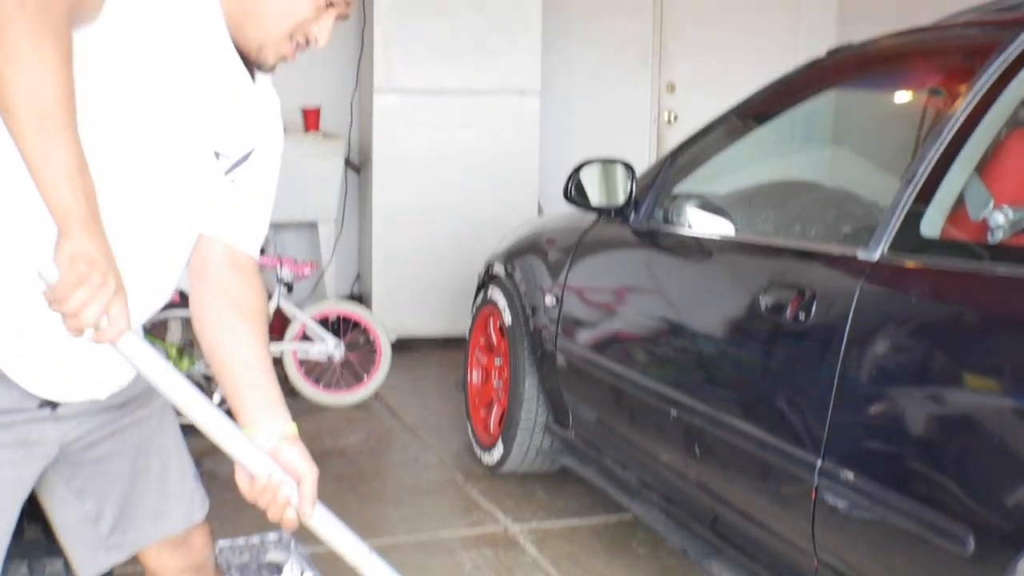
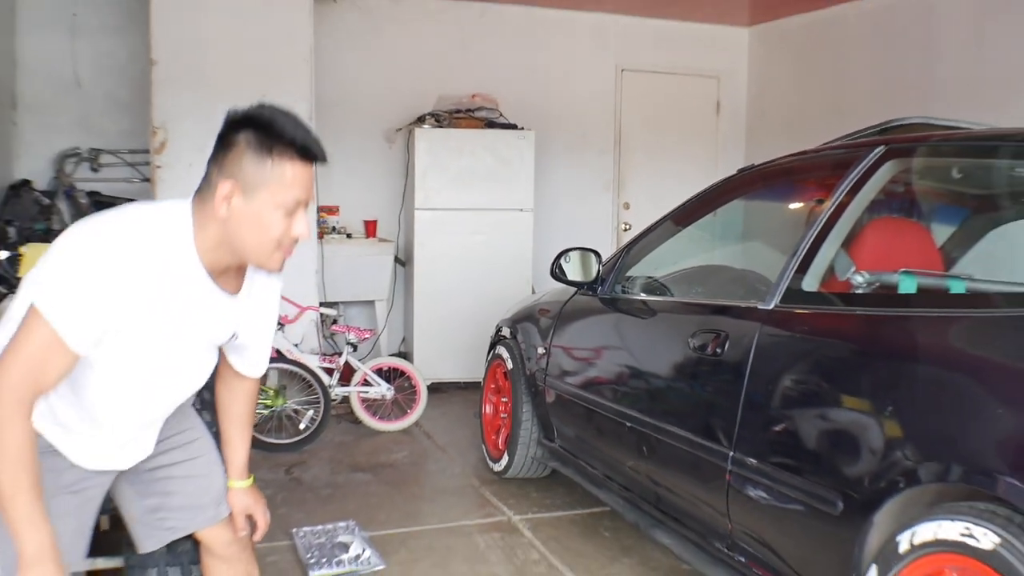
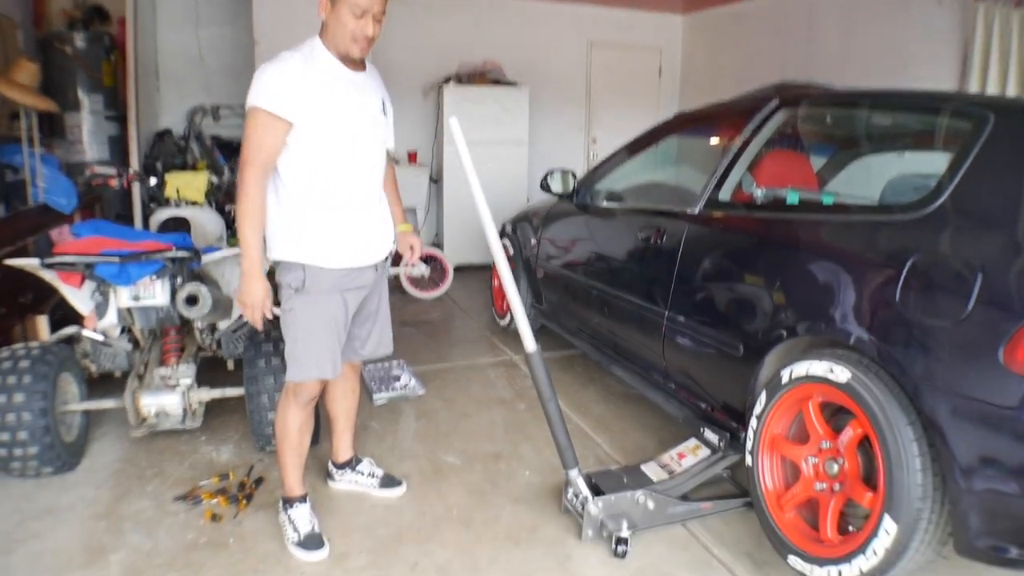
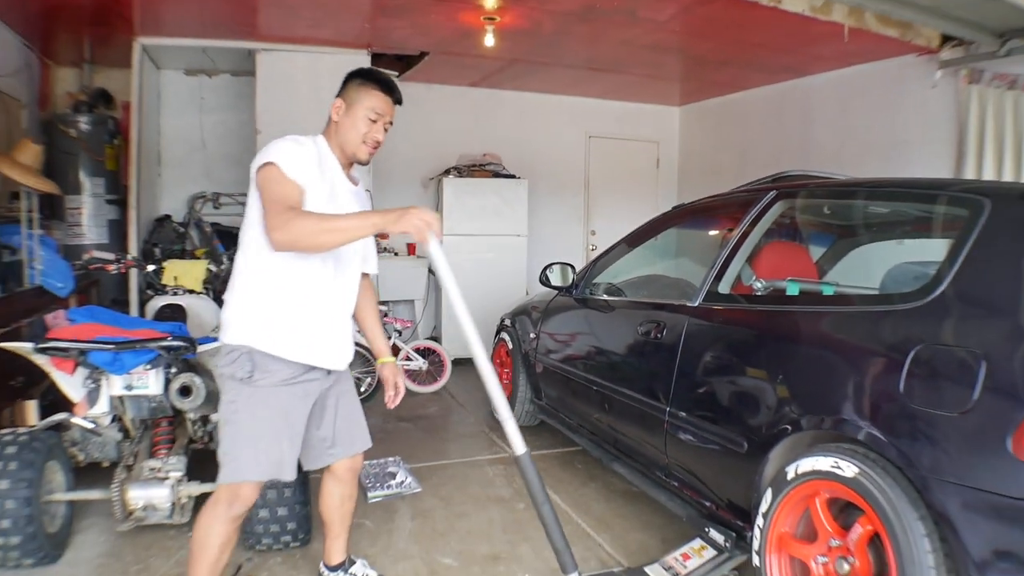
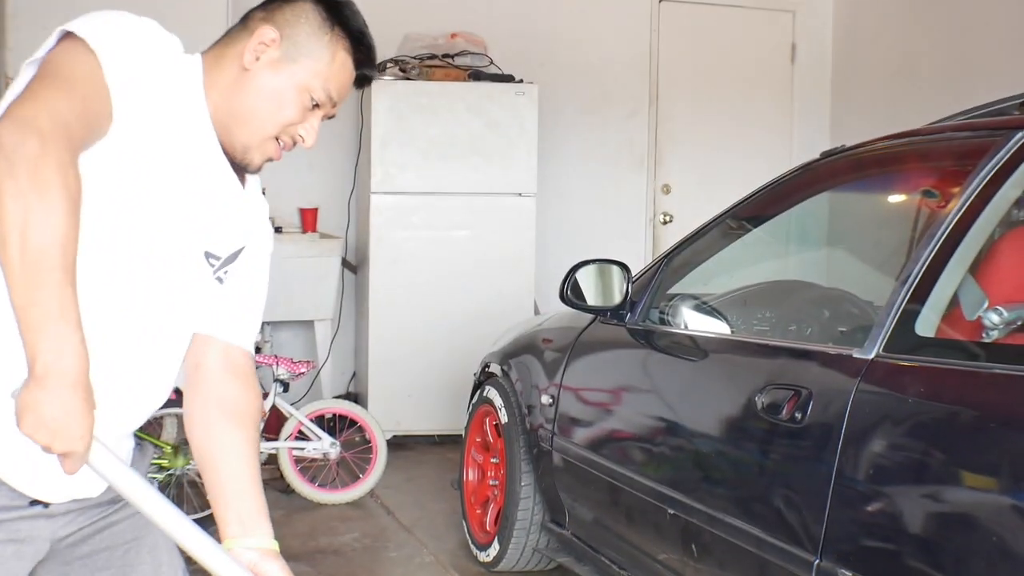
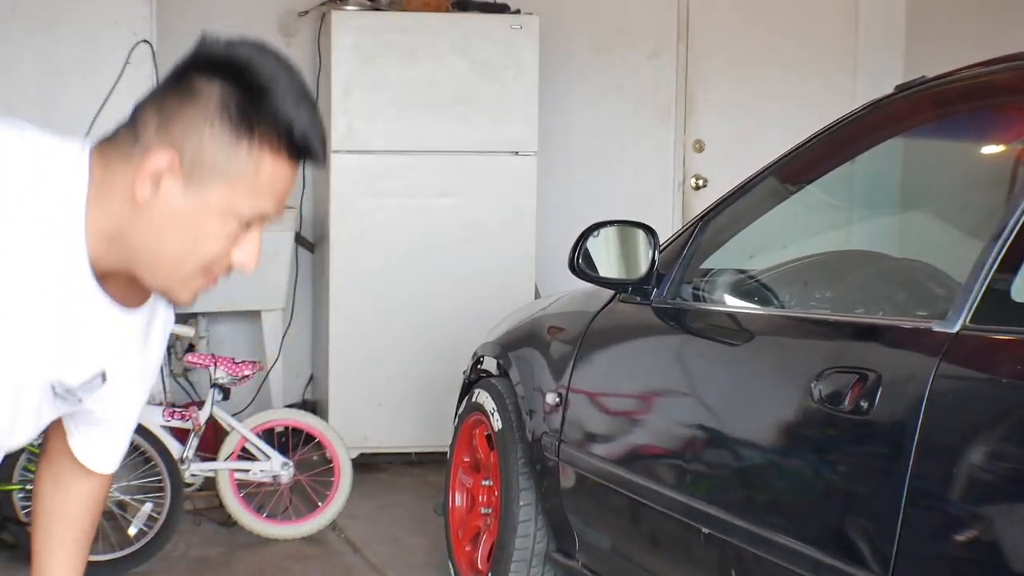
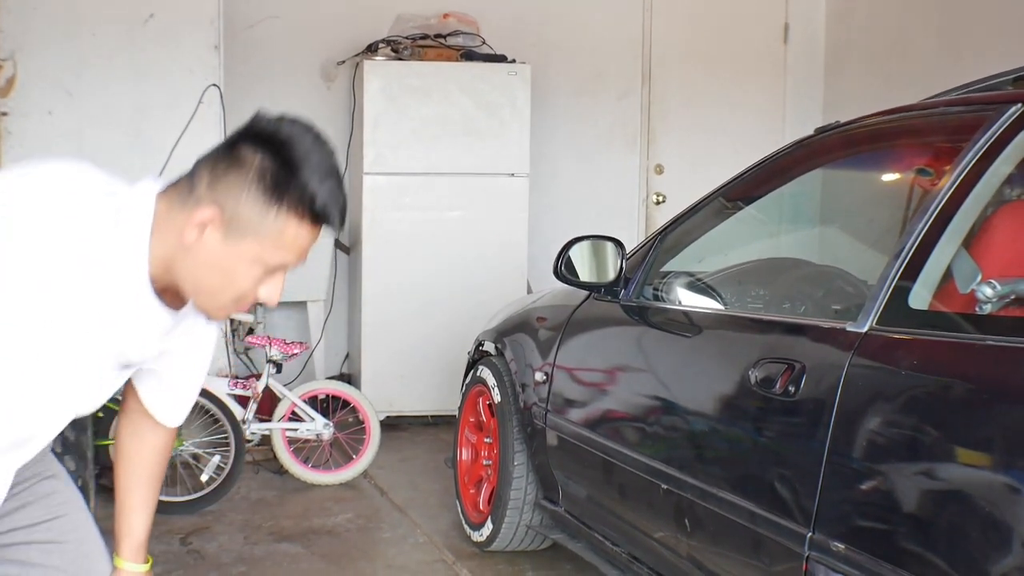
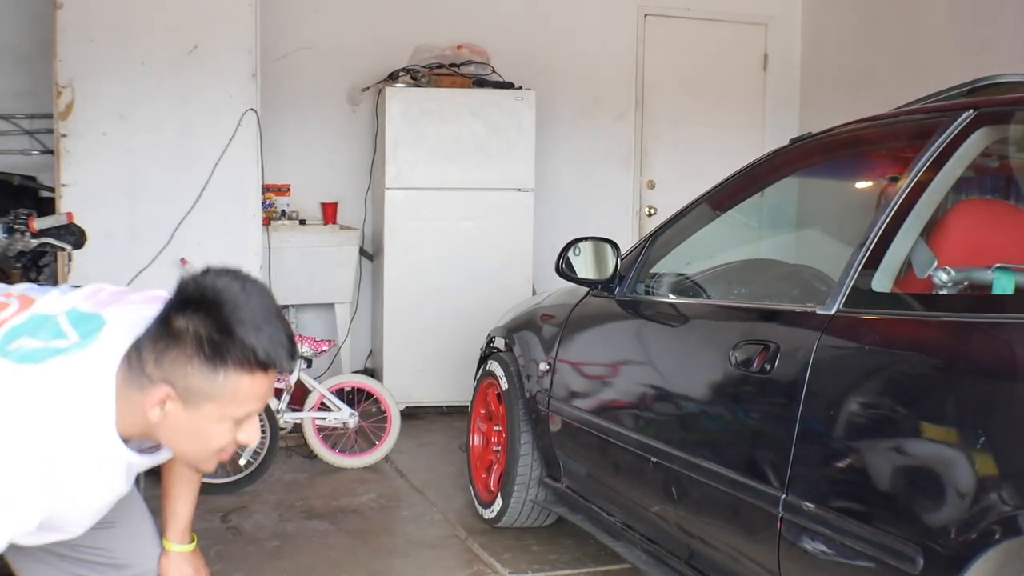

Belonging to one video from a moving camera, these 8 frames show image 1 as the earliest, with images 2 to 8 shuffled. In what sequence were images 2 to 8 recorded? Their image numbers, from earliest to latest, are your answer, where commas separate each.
5, 7, 6, 8, 2, 4, 3
